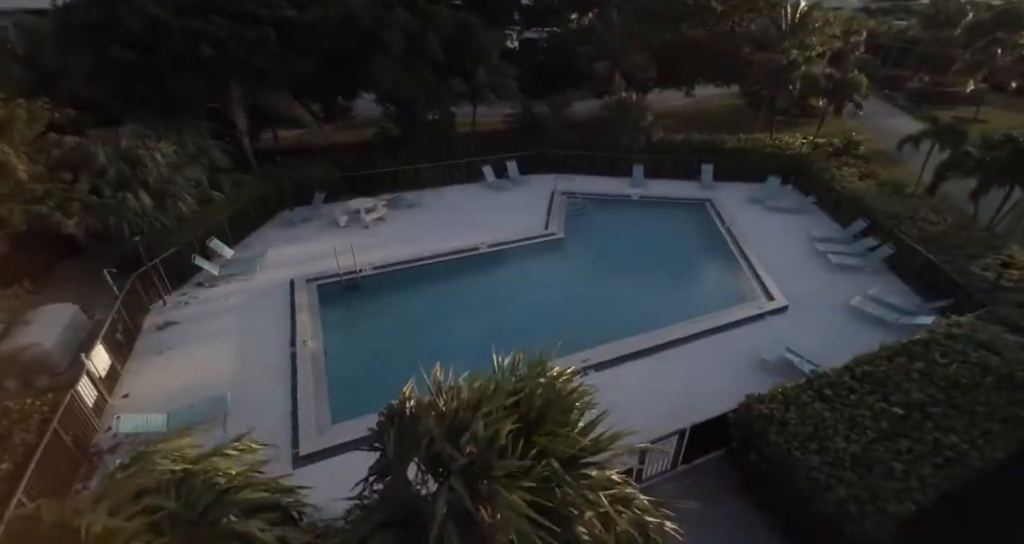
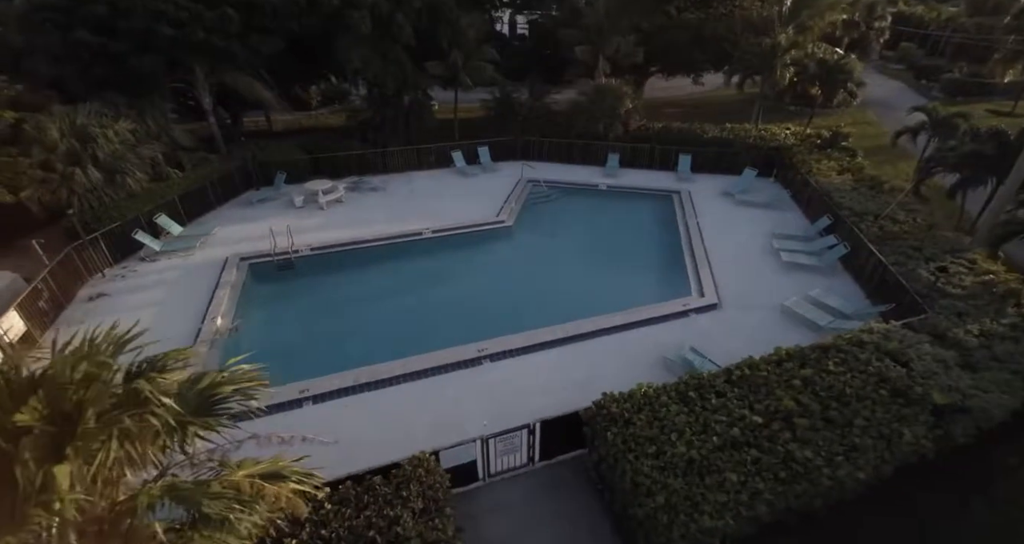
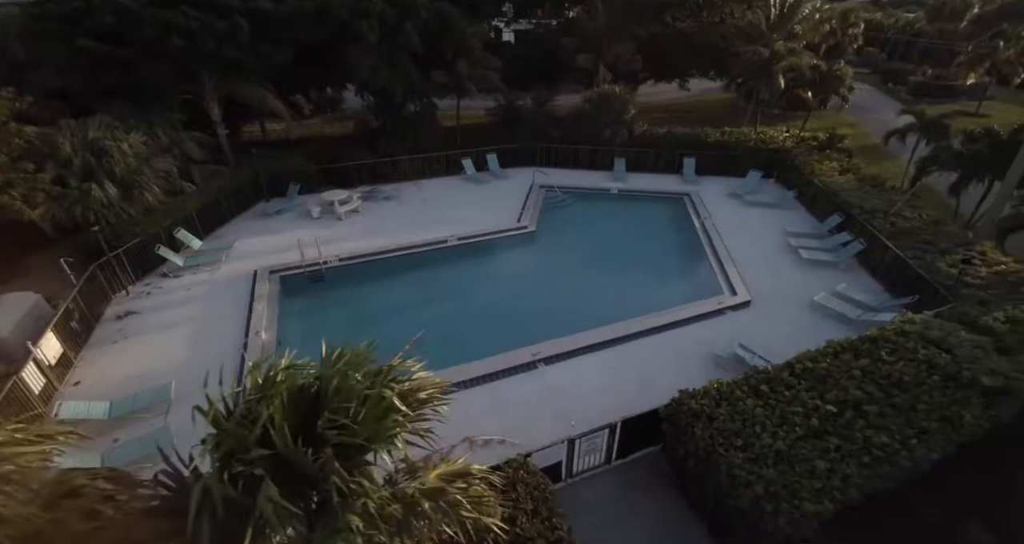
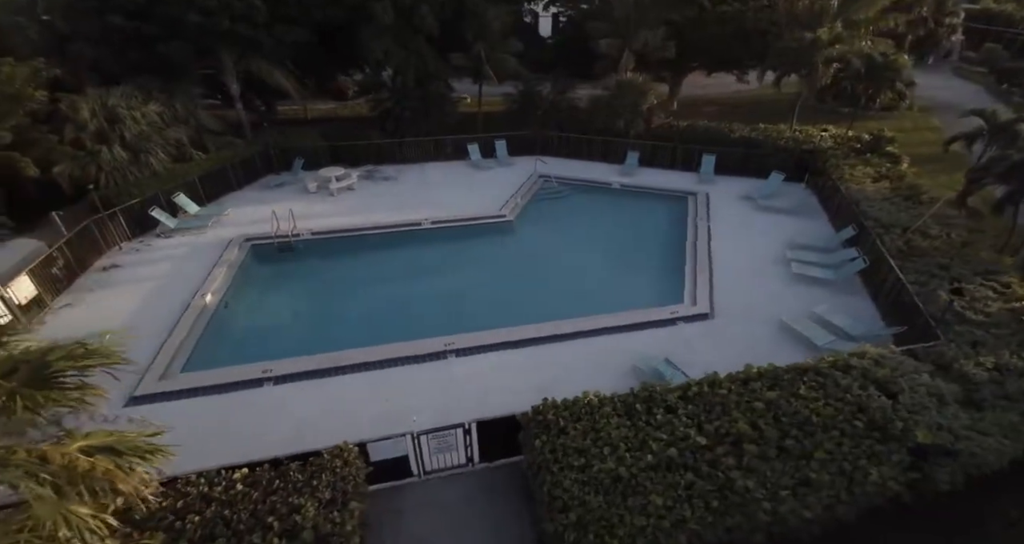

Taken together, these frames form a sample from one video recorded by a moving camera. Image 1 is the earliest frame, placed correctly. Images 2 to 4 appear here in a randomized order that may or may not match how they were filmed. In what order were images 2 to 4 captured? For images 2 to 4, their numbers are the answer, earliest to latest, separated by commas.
3, 2, 4
